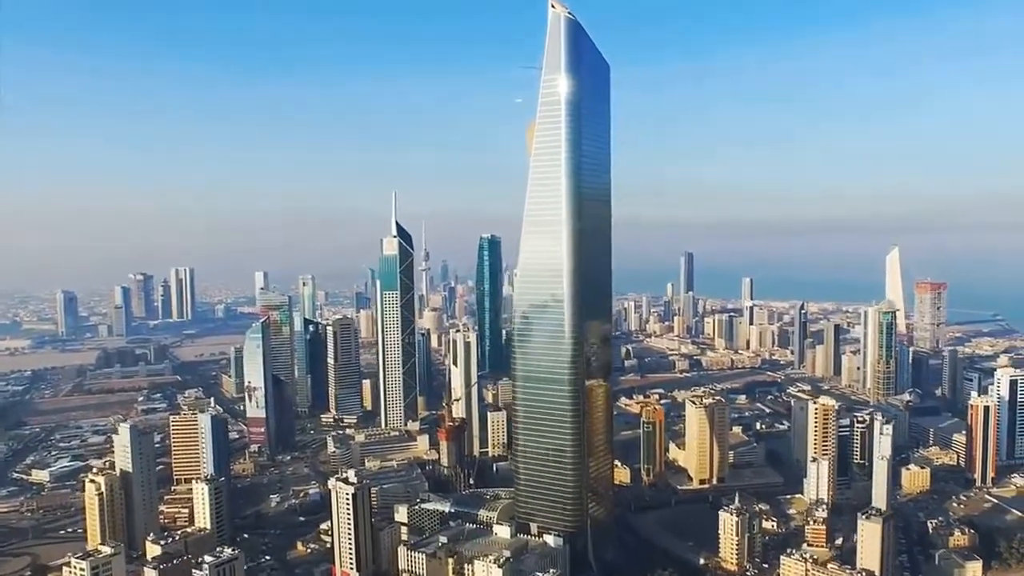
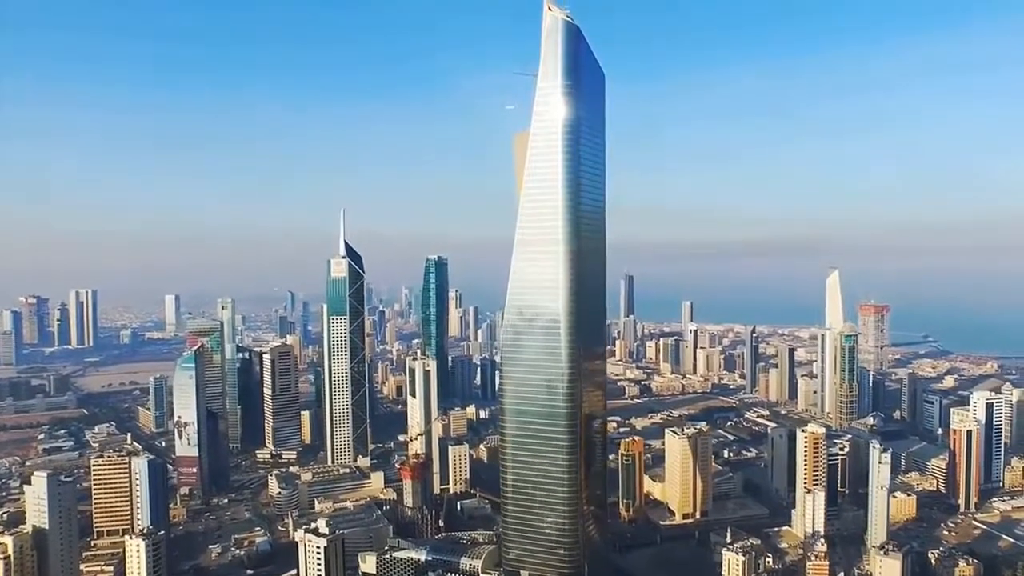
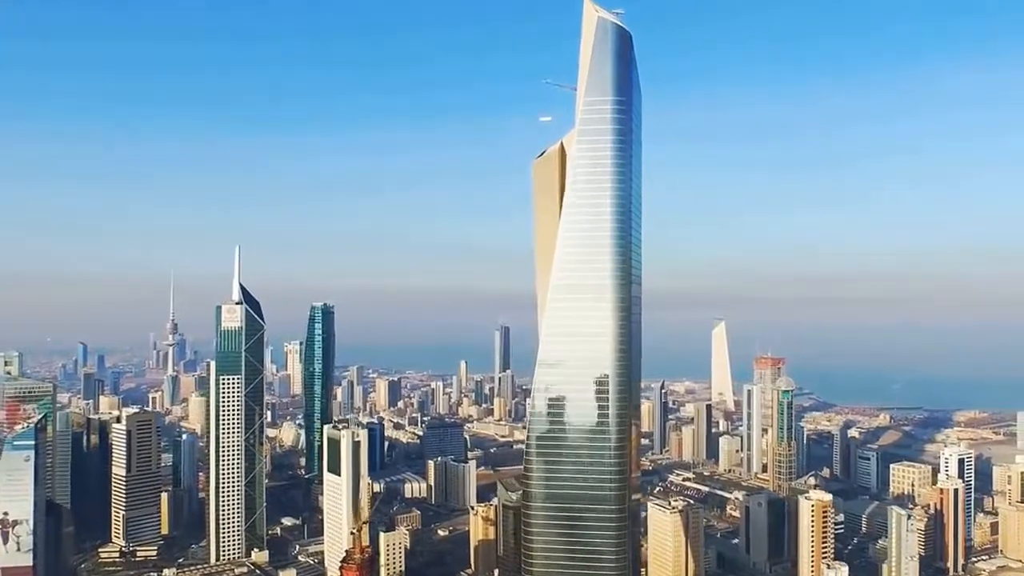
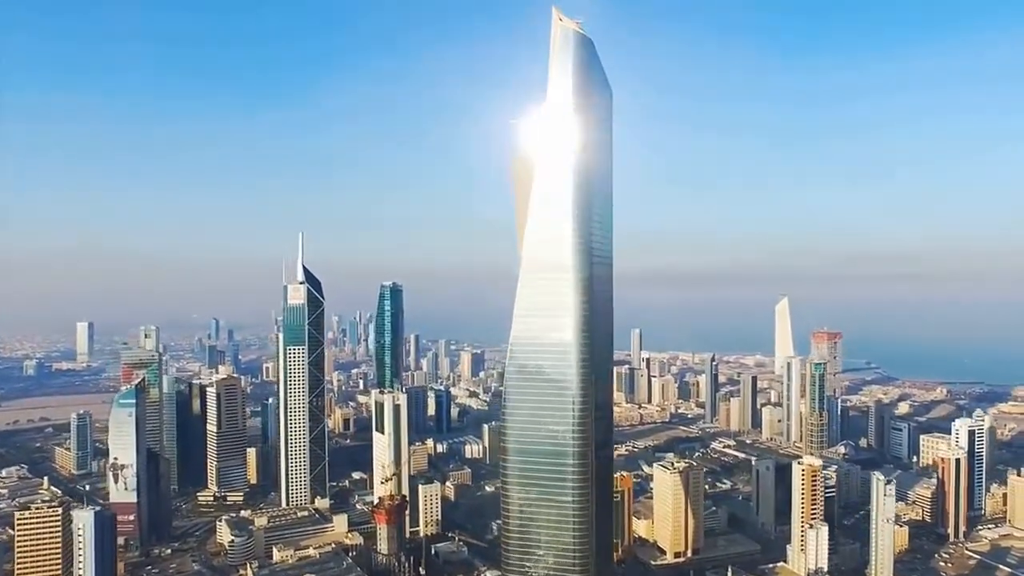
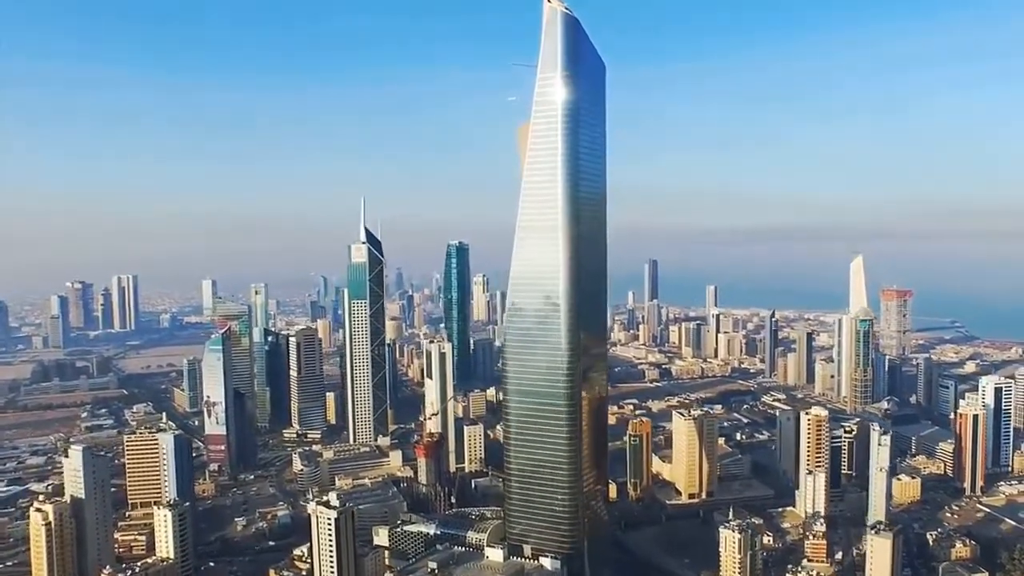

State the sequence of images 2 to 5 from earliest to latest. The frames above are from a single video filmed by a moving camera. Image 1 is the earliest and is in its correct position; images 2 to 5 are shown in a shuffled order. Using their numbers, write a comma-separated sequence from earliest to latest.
5, 2, 4, 3
